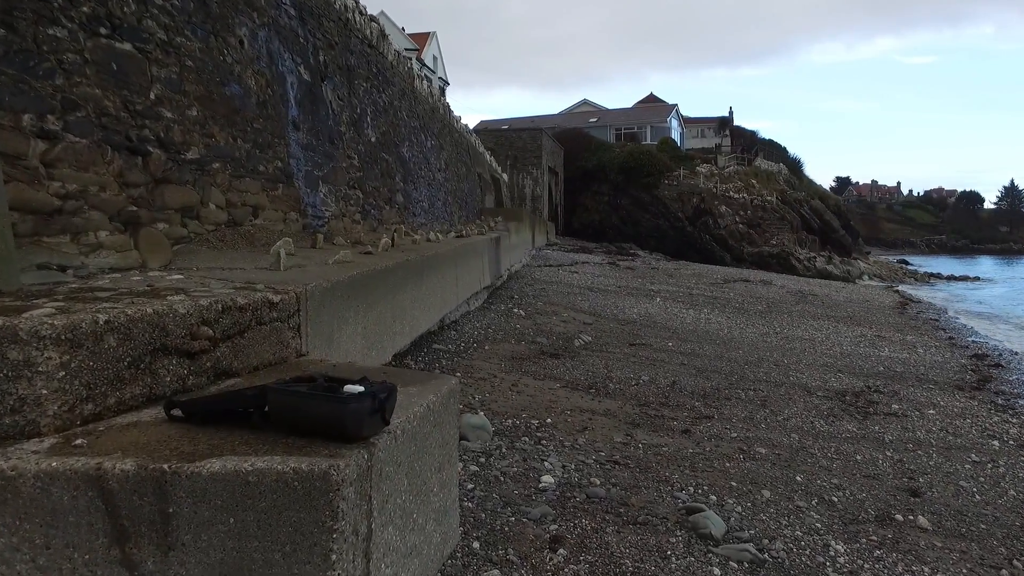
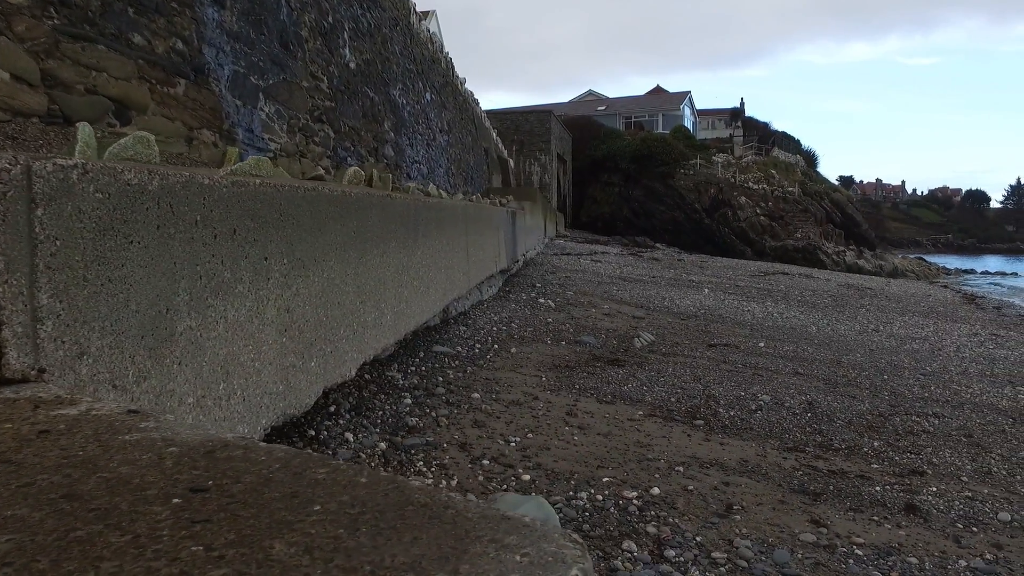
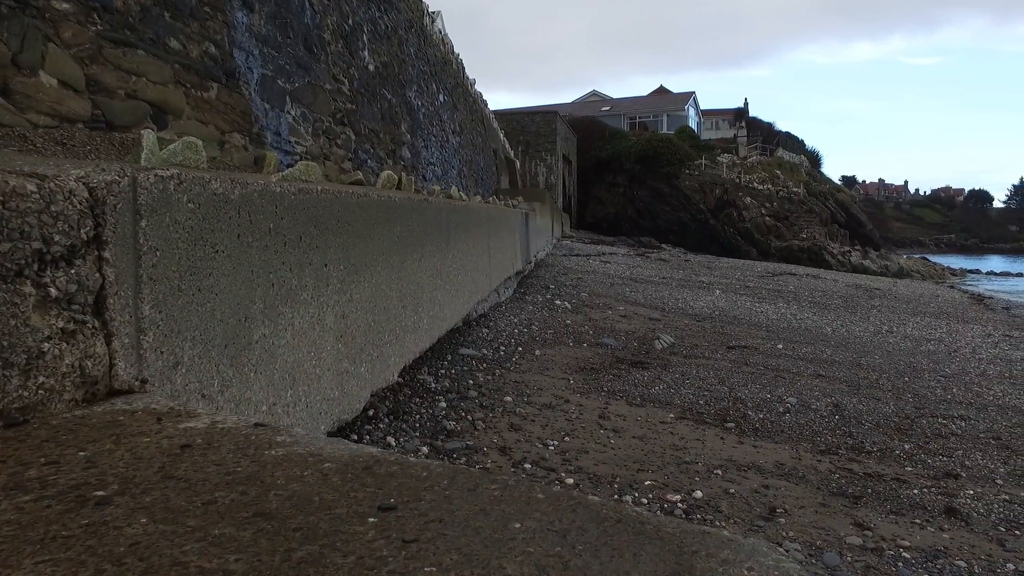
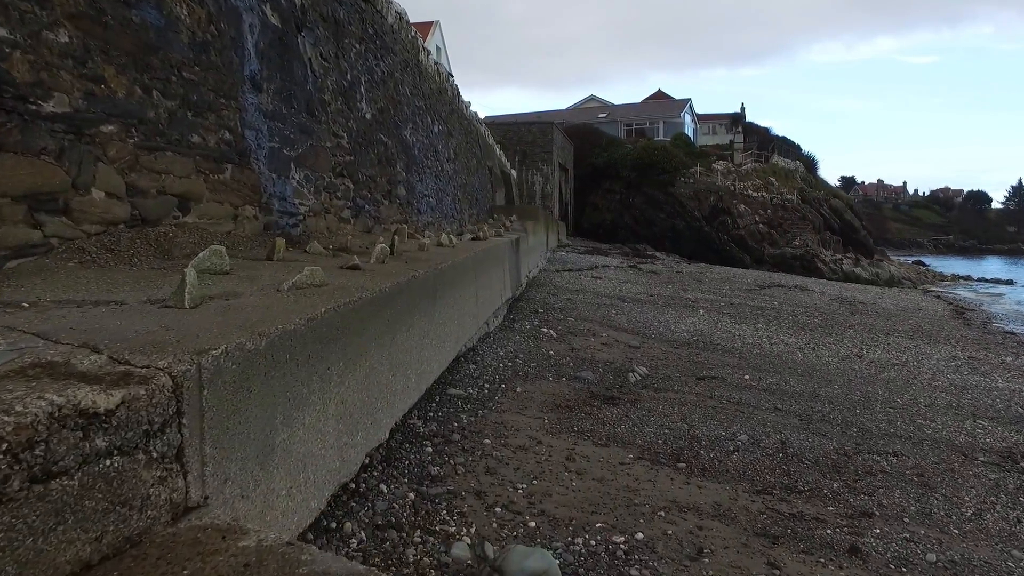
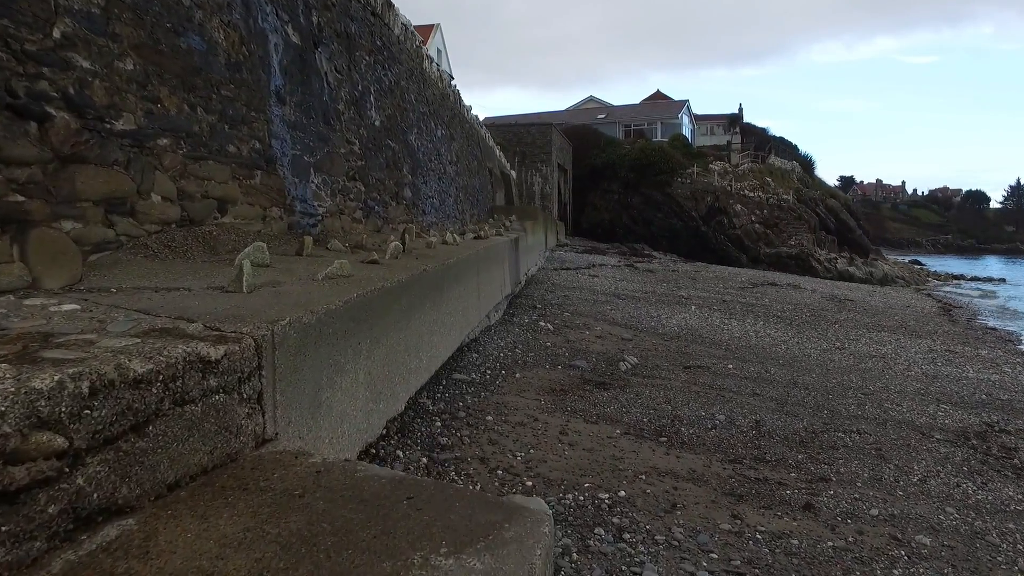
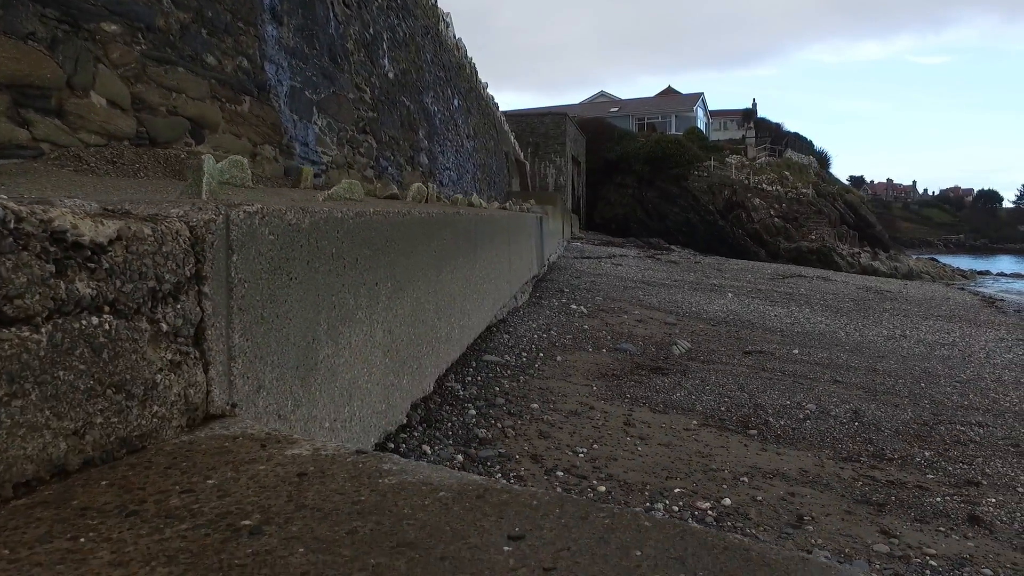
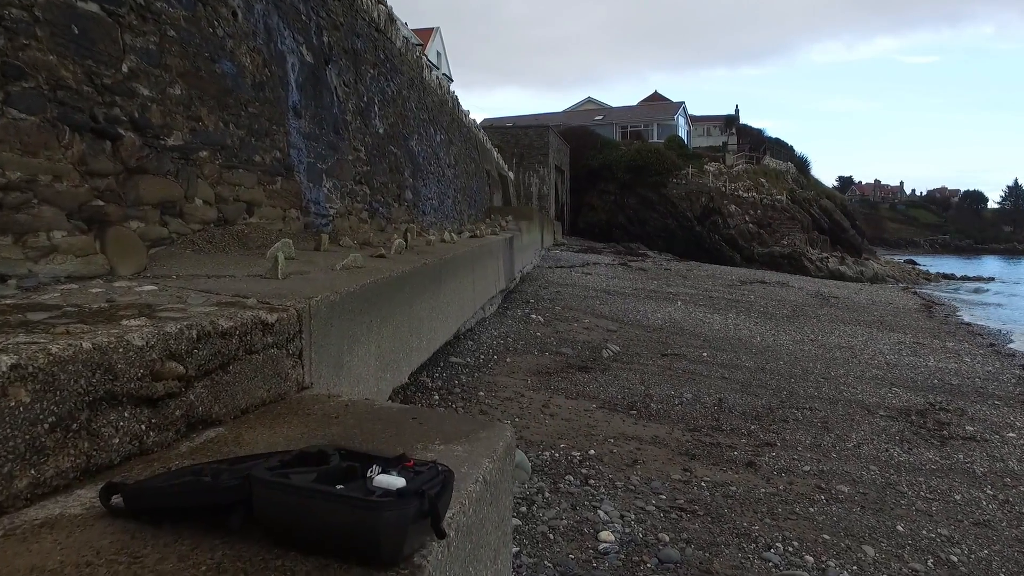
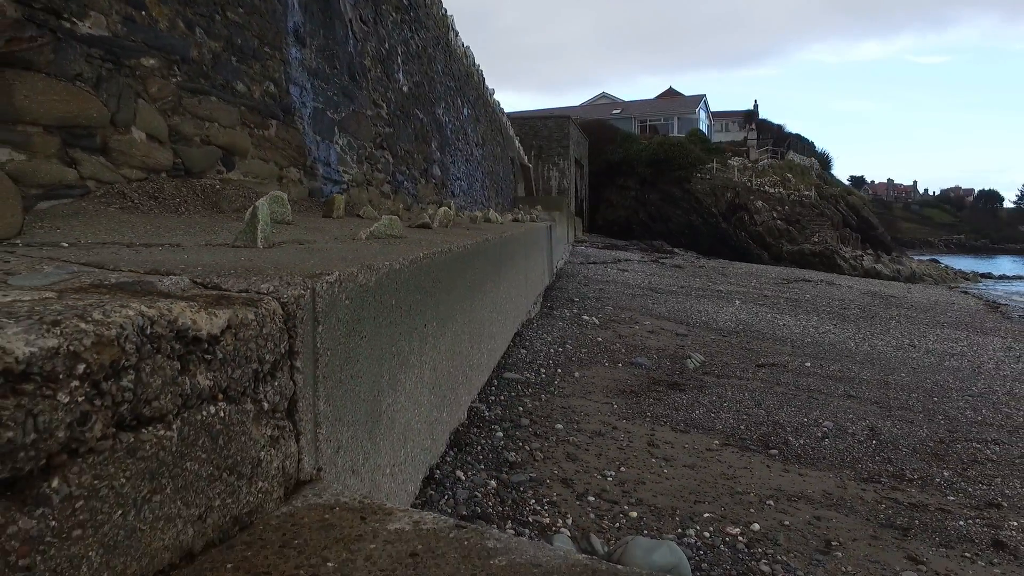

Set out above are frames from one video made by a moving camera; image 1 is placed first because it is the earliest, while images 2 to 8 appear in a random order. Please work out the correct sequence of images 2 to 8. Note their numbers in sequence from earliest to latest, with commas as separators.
7, 5, 4, 8, 6, 3, 2
